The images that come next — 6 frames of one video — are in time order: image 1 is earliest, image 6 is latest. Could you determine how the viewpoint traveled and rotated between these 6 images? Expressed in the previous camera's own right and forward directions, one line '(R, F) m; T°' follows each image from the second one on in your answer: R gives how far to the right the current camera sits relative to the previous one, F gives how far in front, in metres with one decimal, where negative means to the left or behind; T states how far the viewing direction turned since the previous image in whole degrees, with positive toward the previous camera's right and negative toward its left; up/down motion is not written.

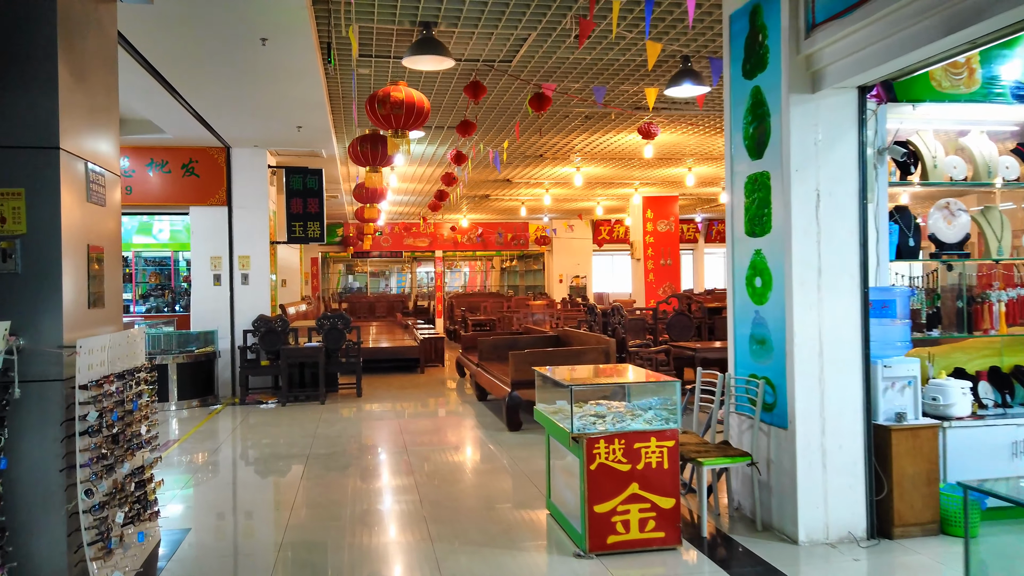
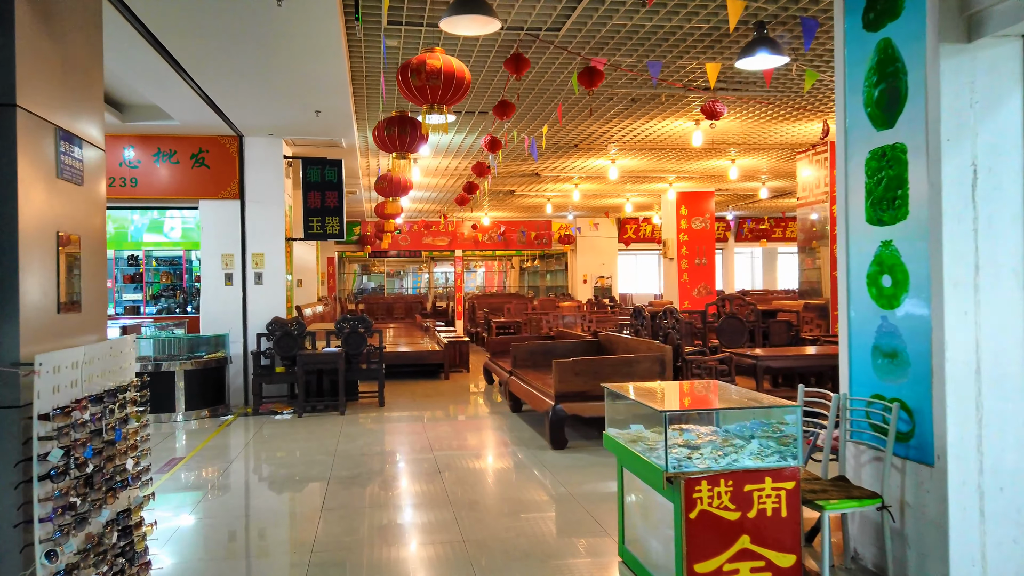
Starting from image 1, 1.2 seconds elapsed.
(-0.2, +0.6) m; -1°
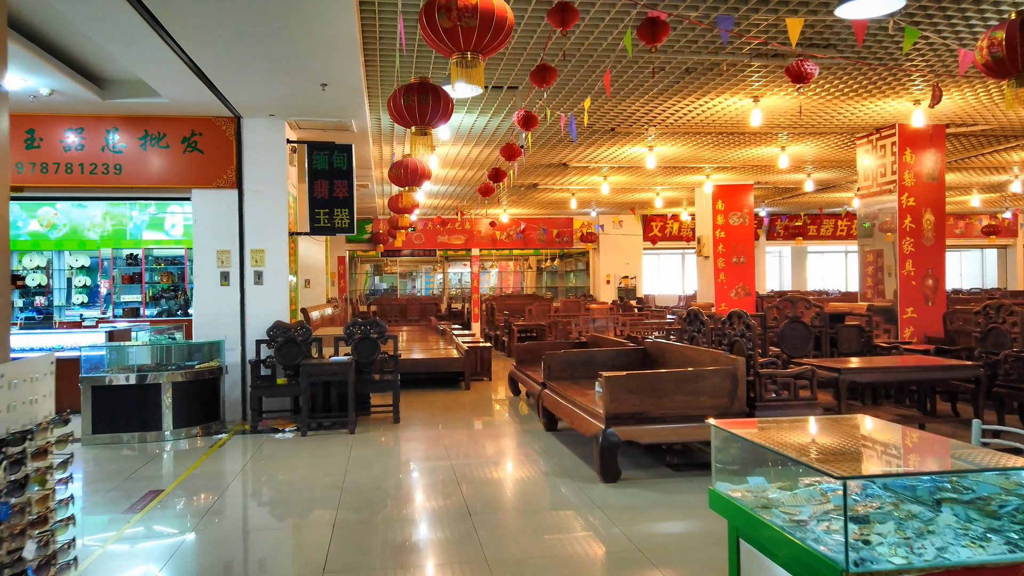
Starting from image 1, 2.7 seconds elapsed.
(-0.2, +0.8) m; -1°
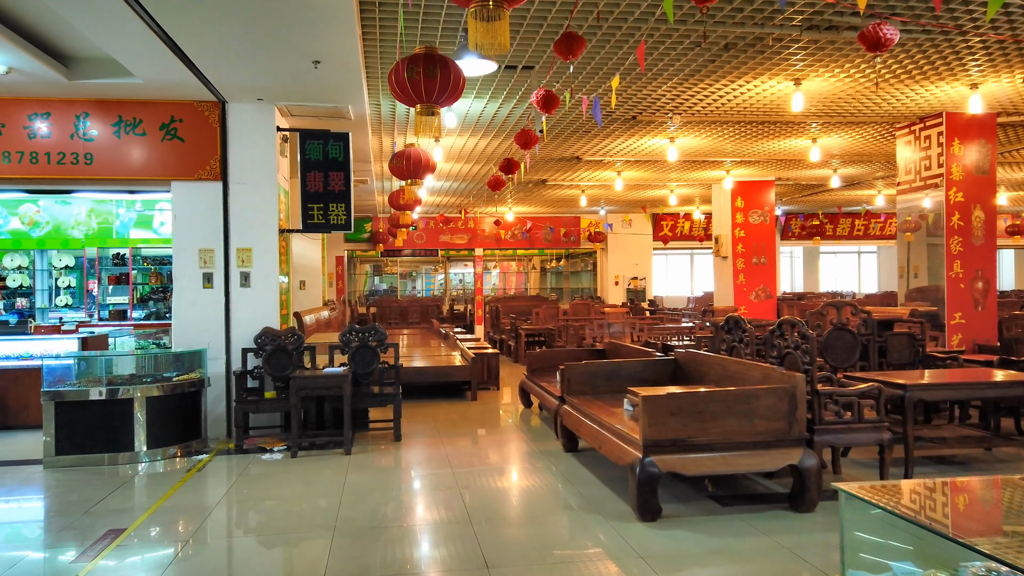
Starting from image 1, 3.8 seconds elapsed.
(-0.1, +0.6) m; 0°
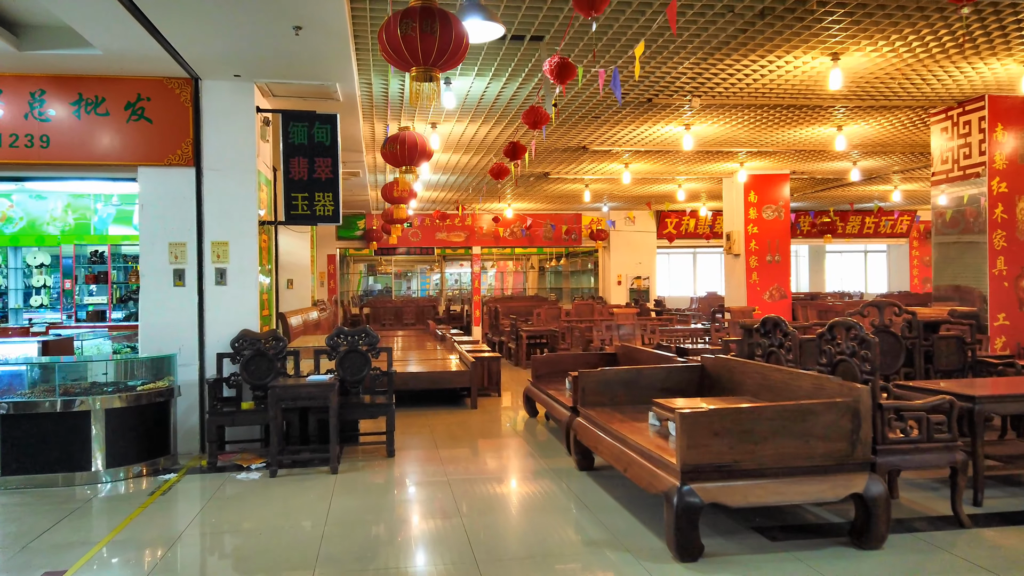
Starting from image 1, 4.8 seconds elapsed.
(-0.1, +0.5) m; 0°
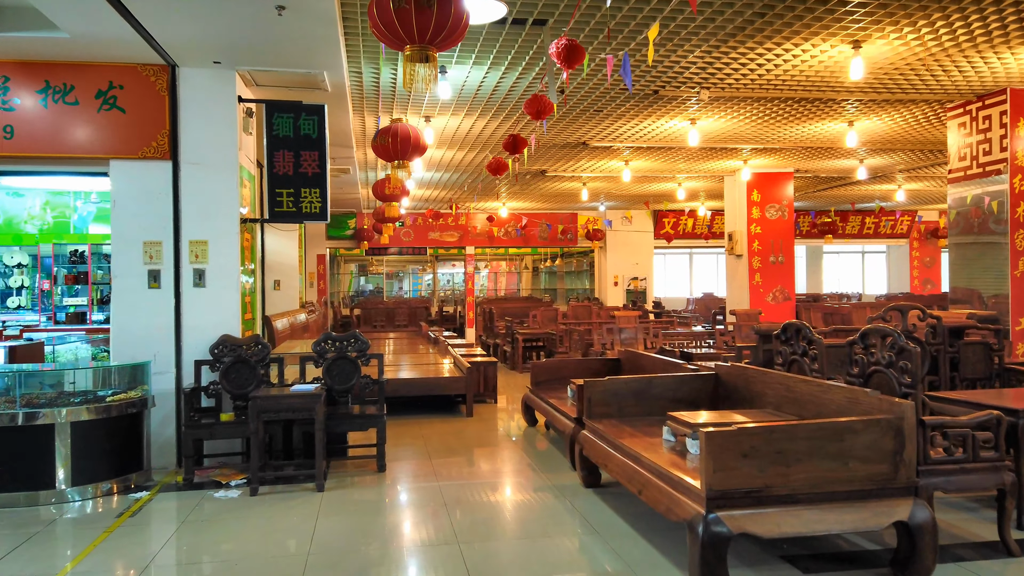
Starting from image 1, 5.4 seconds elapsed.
(0.0, +0.3) m; +1°
